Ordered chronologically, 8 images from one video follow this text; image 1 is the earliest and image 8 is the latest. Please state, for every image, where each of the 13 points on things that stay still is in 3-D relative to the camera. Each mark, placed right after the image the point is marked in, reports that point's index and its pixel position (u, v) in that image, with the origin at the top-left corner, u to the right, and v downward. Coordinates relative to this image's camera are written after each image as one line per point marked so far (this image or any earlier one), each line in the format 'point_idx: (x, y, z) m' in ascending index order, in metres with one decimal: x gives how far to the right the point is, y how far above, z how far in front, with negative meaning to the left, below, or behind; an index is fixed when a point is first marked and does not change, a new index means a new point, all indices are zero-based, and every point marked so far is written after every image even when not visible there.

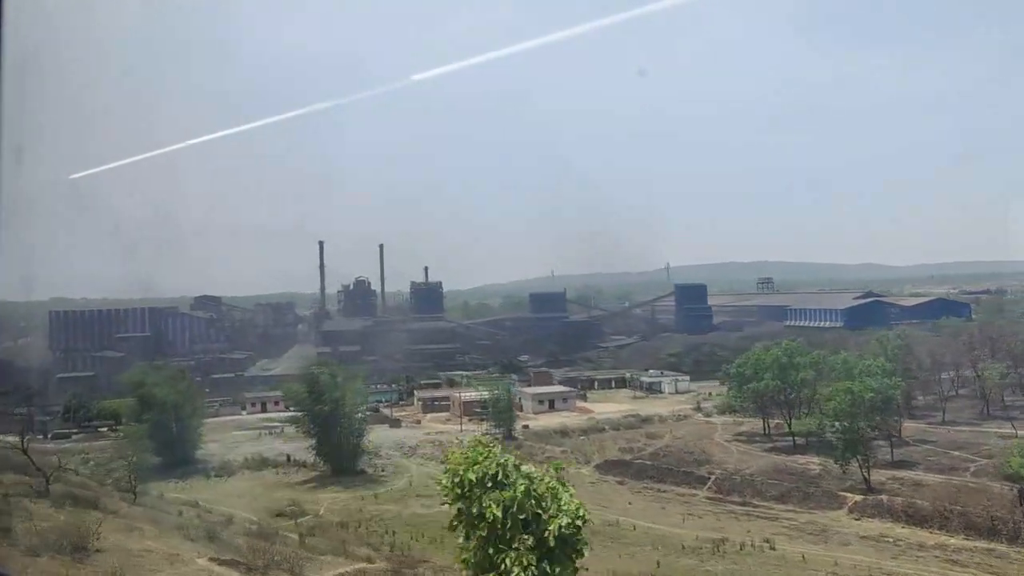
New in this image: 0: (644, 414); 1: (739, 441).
0: (+2.7, -2.6, +15.4) m
1: (+3.6, -2.4, +12.0) m
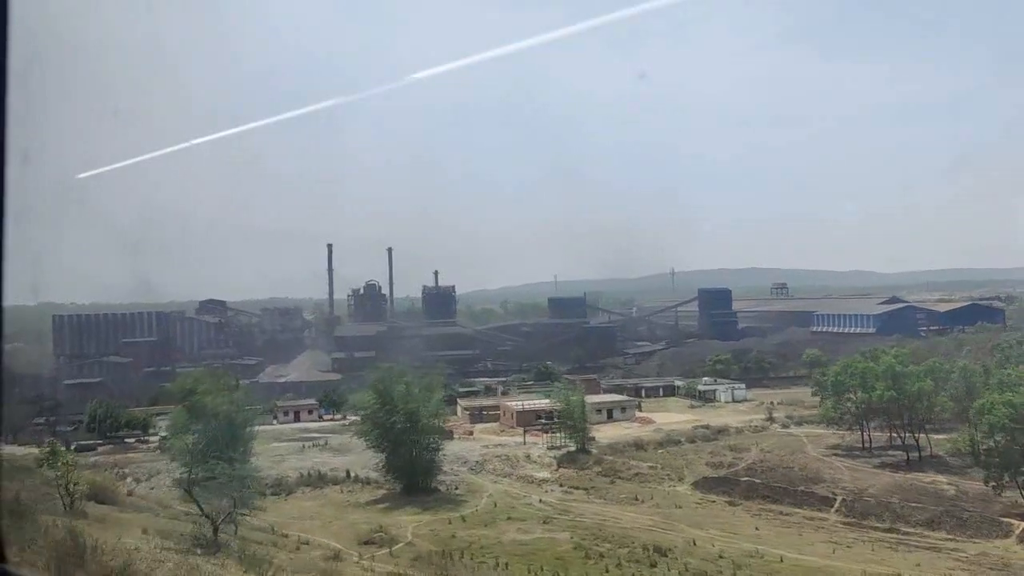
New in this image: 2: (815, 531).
0: (+3.9, -2.6, +14.4) m
1: (+4.8, -2.5, +11.1) m
2: (+3.2, -2.6, +7.9) m
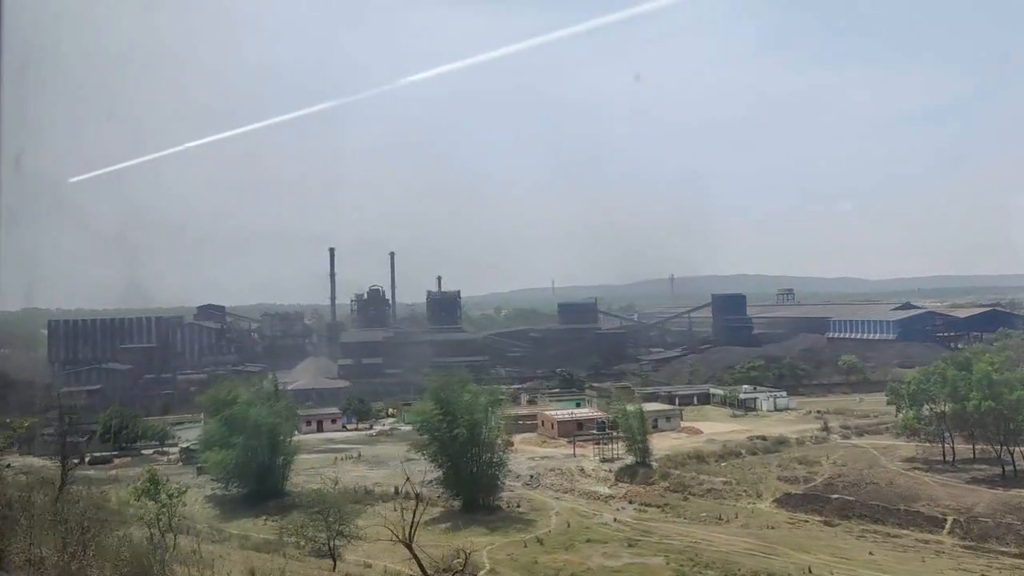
0: (+4.7, -2.7, +13.7) m
1: (+5.7, -2.5, +10.4) m
2: (+4.1, -2.6, +7.2) m
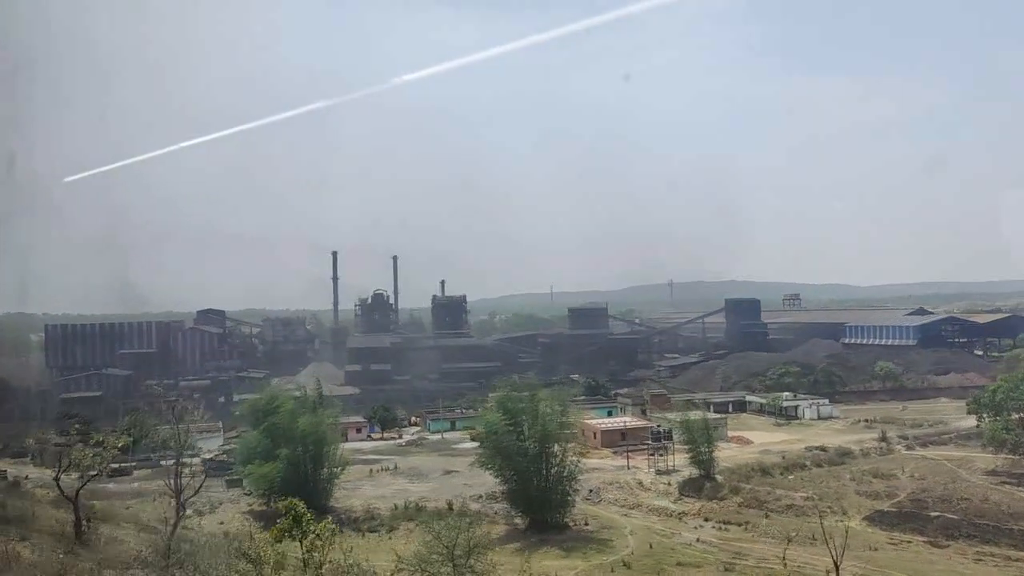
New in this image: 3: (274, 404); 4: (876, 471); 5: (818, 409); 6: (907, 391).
0: (+5.5, -2.7, +13.1) m
1: (+6.5, -2.5, +9.8) m
2: (+4.9, -2.6, +6.6) m
3: (-3.1, -1.6, +10.1) m
4: (+5.3, -2.7, +10.9) m
5: (+6.7, -2.6, +16.3) m
6: (+10.0, -2.6, +19.0) m
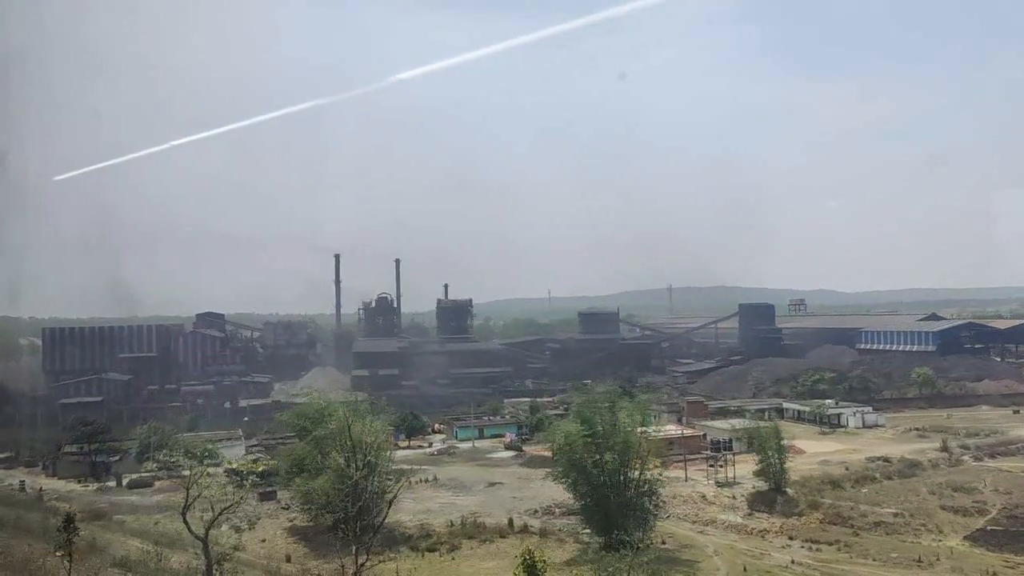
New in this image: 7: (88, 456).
0: (+6.2, -2.8, +12.5) m
1: (+7.3, -2.6, +9.2) m
2: (+5.8, -2.6, +6.0) m
3: (-2.3, -1.6, +9.4) m
4: (+6.1, -2.7, +10.3) m
5: (+7.4, -2.7, +15.7) m
6: (+10.7, -2.7, +18.4) m
7: (-7.9, -3.1, +14.0) m
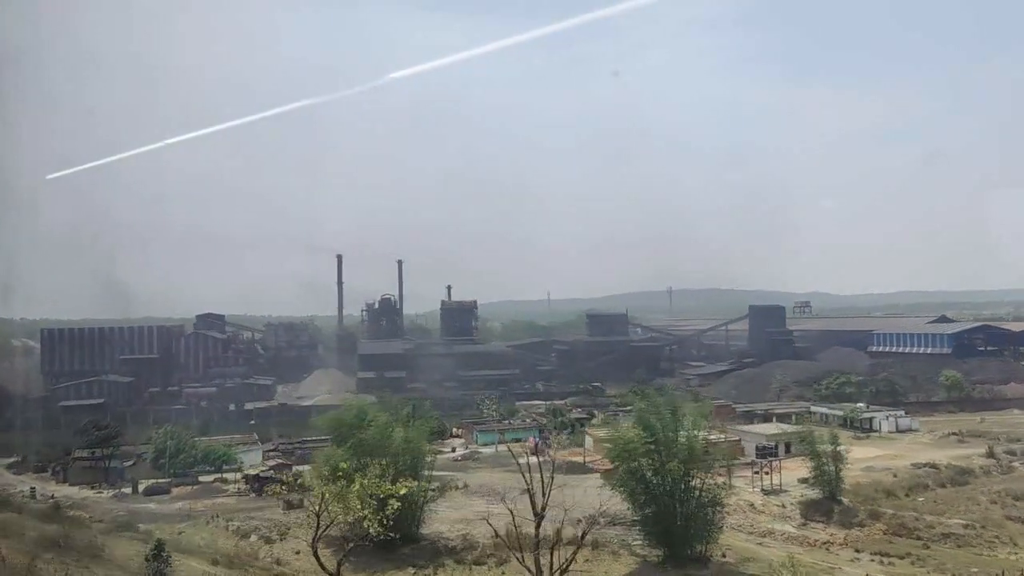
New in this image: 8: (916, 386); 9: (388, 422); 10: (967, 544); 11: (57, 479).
0: (+6.7, -2.8, +12.1) m
1: (+7.8, -2.6, +8.8) m
2: (+6.4, -2.6, +5.6) m
3: (-1.8, -1.5, +8.9) m
4: (+6.6, -2.7, +9.9) m
5: (+7.9, -2.7, +15.3) m
6: (+11.2, -2.7, +18.1) m
7: (-7.4, -3.1, +13.5) m
8: (+10.7, -2.6, +19.8) m
9: (-1.5, -1.6, +8.7) m
10: (+4.9, -2.7, +8.0) m
11: (-8.0, -3.4, +13.2) m
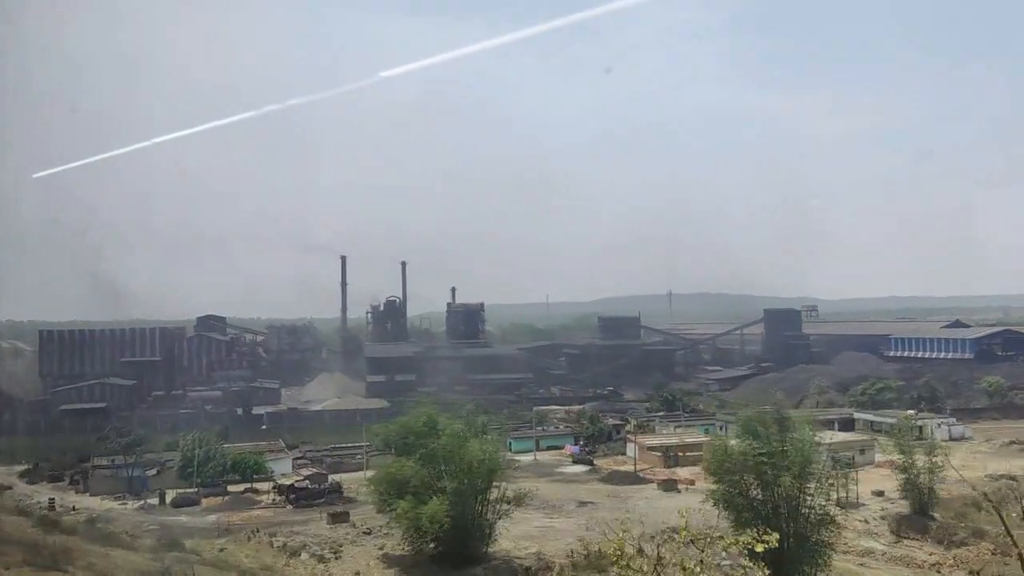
0: (+7.5, -2.8, +11.5) m
1: (+8.7, -2.6, +8.2) m
2: (+7.2, -2.6, +5.0) m
3: (-0.9, -1.5, +8.2) m
4: (+7.4, -2.7, +9.3) m
5: (+8.6, -2.8, +14.8) m
6: (+11.9, -2.8, +17.5) m
7: (-6.6, -3.1, +12.7) m
8: (+11.4, -2.7, +19.3) m
9: (-0.6, -1.5, +8.0) m
10: (+5.7, -2.7, +7.4) m
11: (-7.2, -3.4, +12.5) m
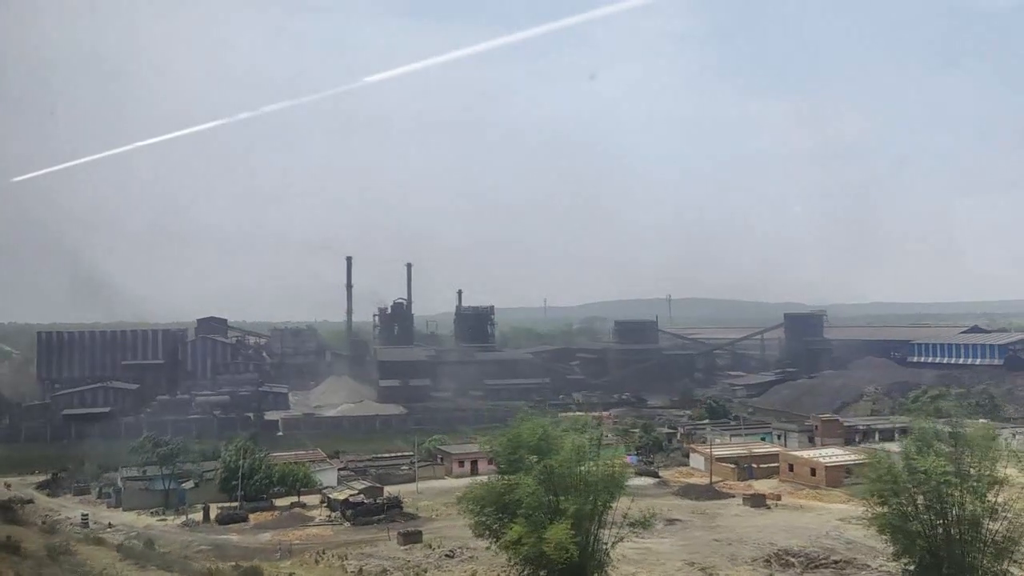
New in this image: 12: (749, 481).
0: (+8.6, -2.9, +10.8) m
1: (+9.8, -2.6, +7.5) m
2: (+8.4, -2.6, +4.2) m
3: (+0.2, -1.5, +7.4) m
4: (+8.5, -2.7, +8.6) m
5: (+9.7, -2.8, +14.0) m
6: (+12.9, -2.9, +16.9) m
7: (-5.6, -3.0, +11.8) m
8: (+12.3, -2.8, +18.6) m
9: (+0.5, -1.5, +7.2) m
10: (+6.9, -2.7, +6.7) m
11: (-6.1, -3.3, +11.5) m
12: (+3.8, -3.1, +12.1) m
